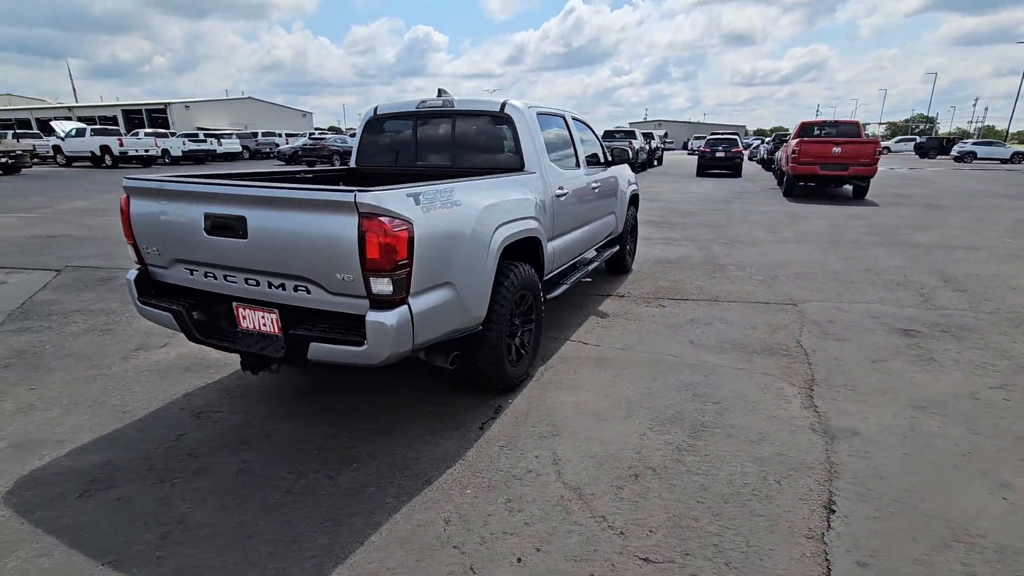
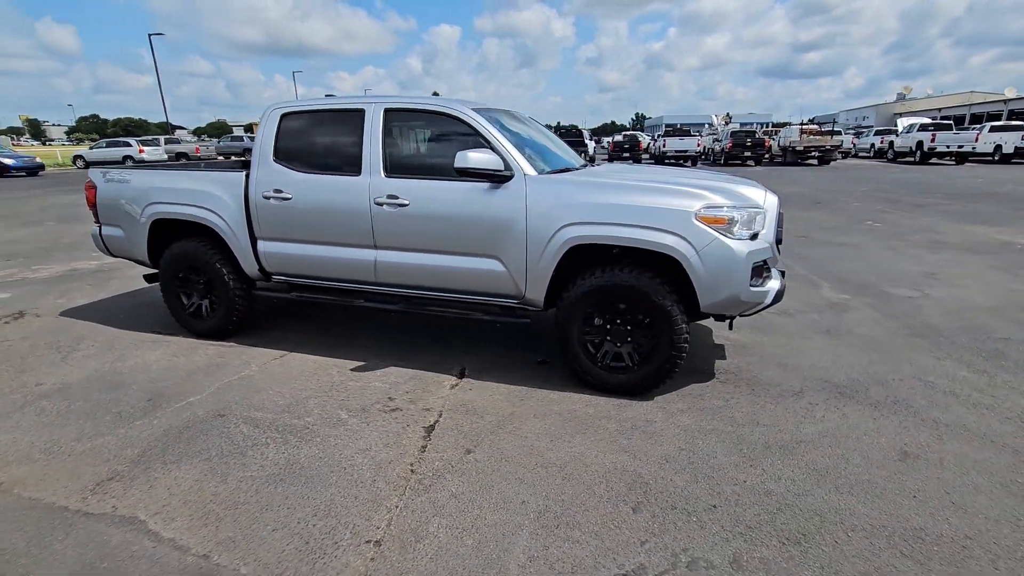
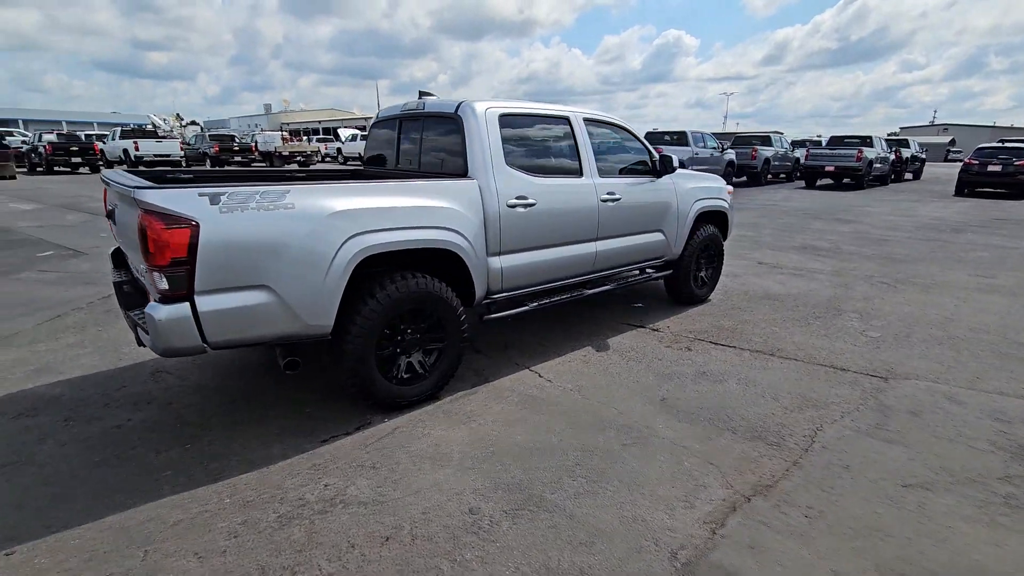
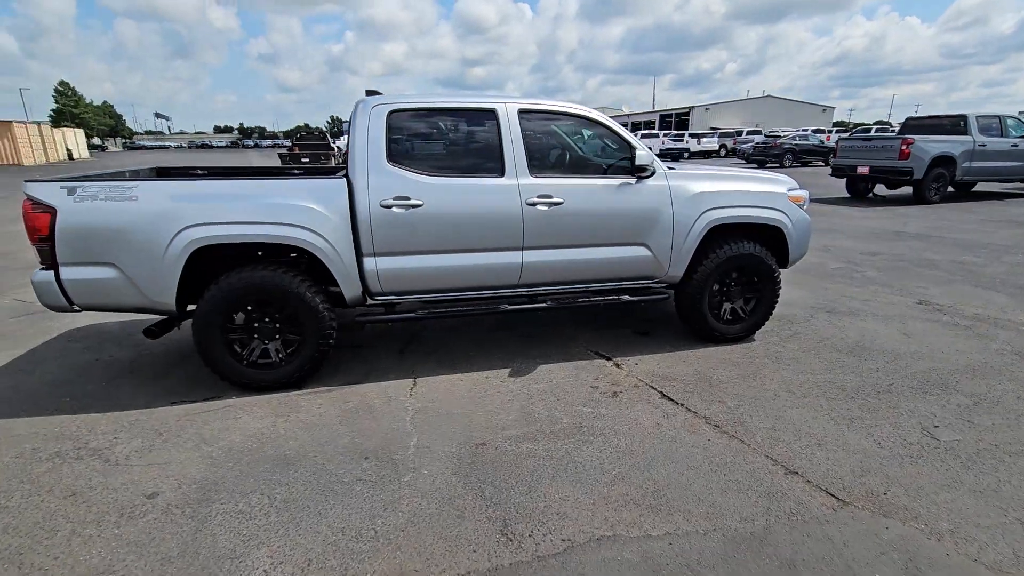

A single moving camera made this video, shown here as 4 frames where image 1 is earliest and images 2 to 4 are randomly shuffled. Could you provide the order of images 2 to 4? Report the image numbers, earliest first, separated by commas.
3, 4, 2
